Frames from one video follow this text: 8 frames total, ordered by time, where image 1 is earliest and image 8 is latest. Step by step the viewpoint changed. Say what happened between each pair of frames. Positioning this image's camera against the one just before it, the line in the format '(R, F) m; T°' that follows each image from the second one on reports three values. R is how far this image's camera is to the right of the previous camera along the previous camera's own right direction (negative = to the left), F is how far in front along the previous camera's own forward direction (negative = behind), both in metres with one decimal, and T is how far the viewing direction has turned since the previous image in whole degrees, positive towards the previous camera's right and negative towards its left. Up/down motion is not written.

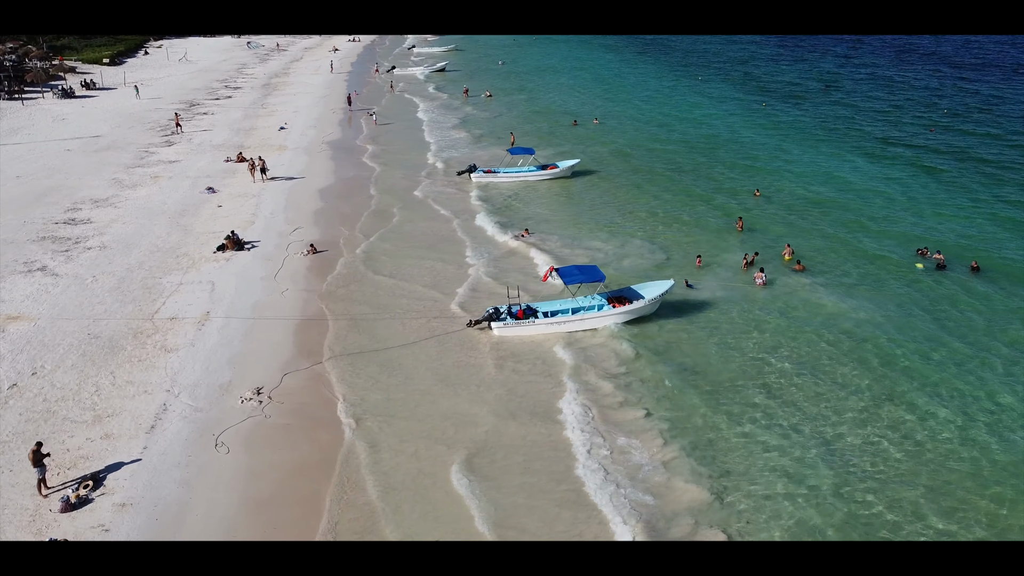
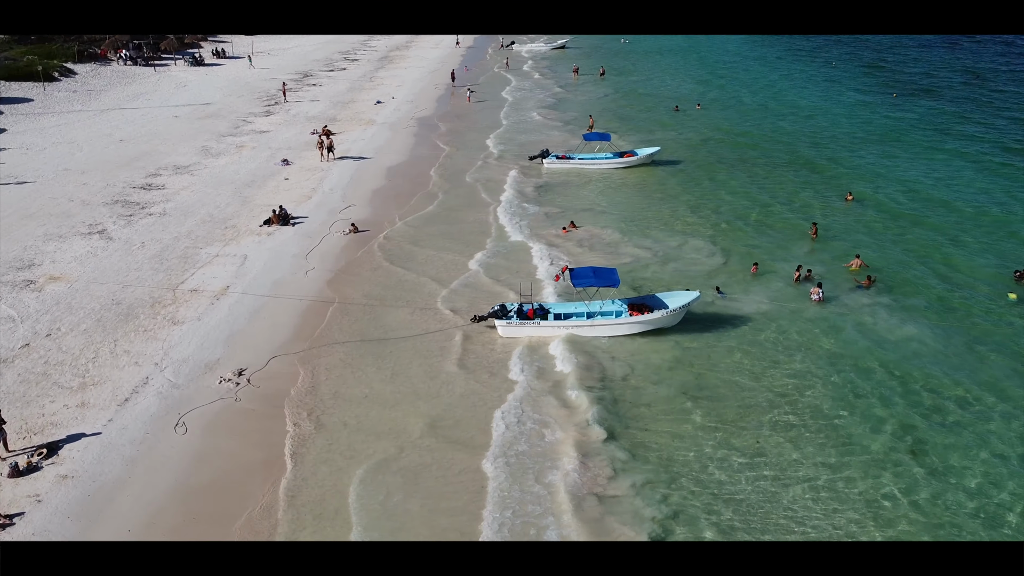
(+3.9, +1.7) m; -10°
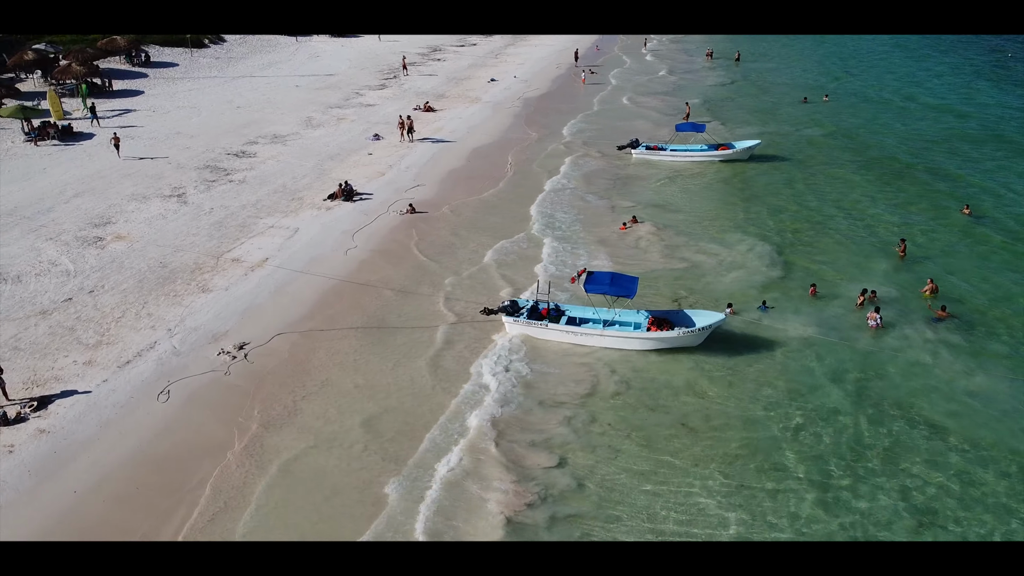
(+4.0, +1.5) m; -11°
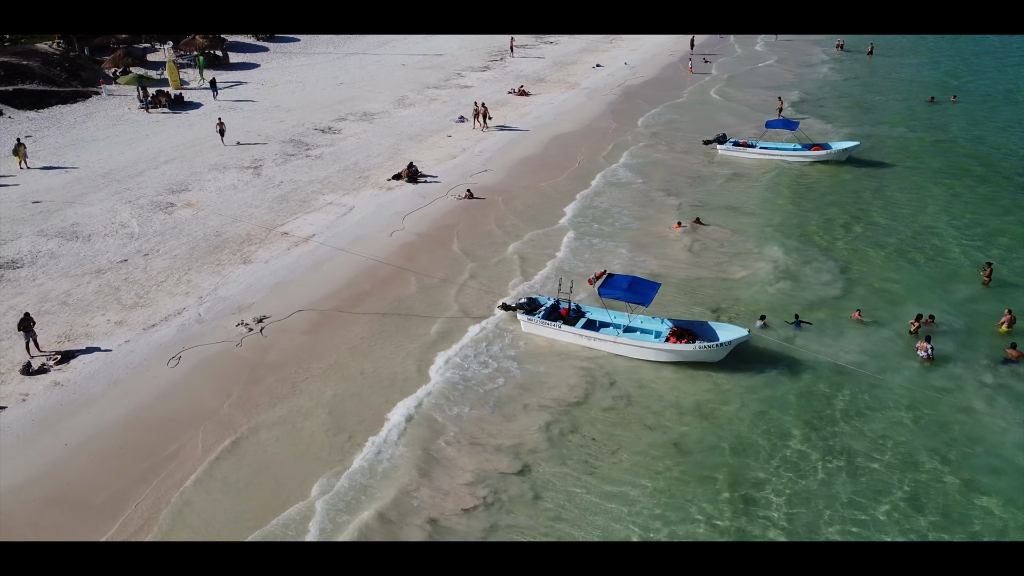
(+3.2, +1.0) m; -10°
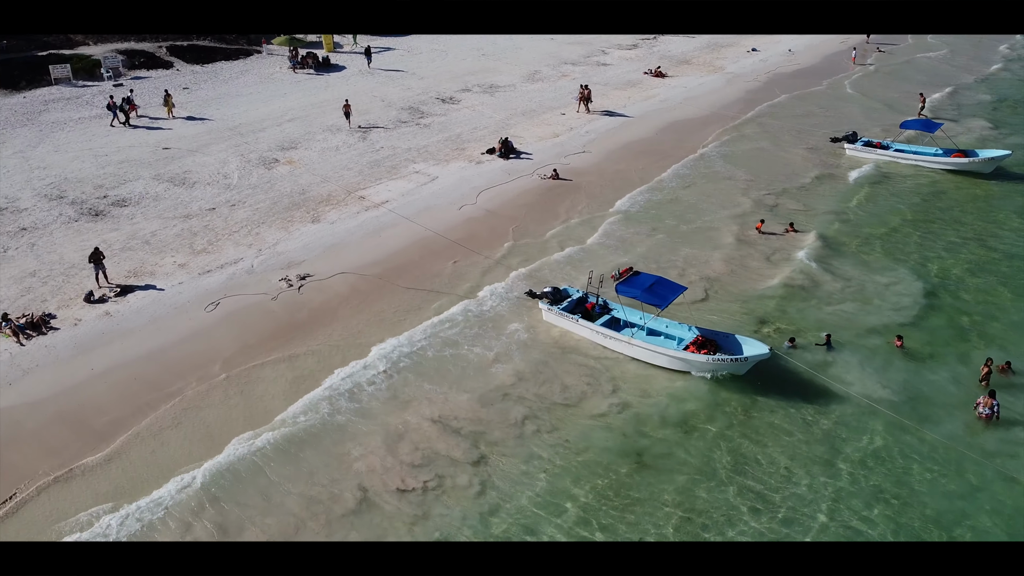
(+4.2, +1.1) m; -13°
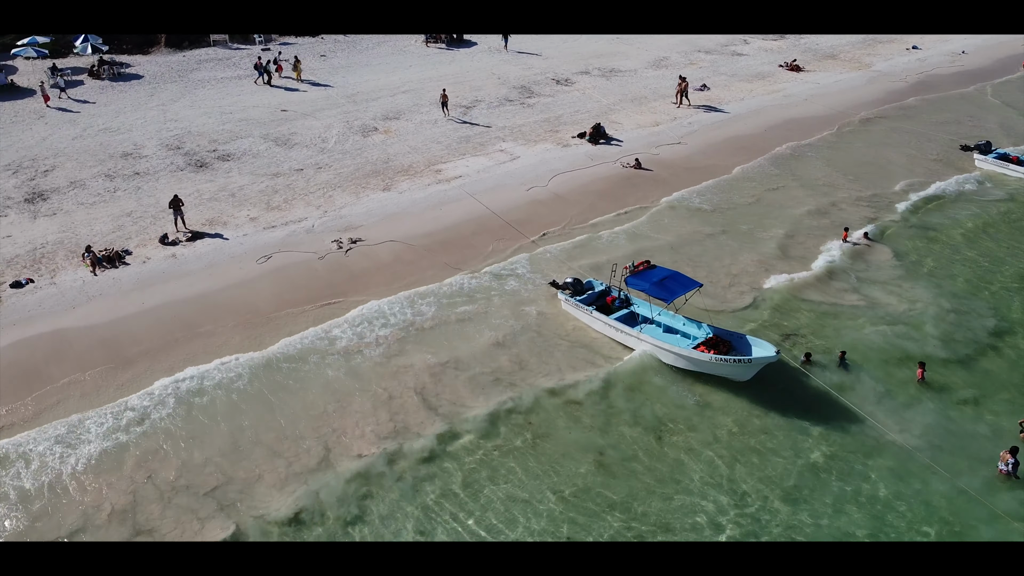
(+3.7, +0.6) m; -12°
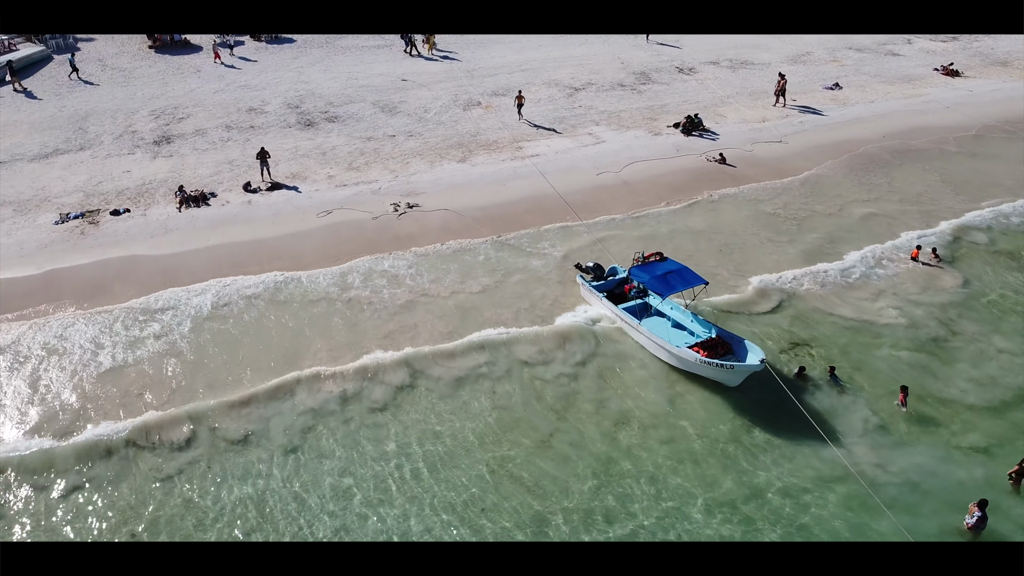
(+4.1, +0.4) m; -13°
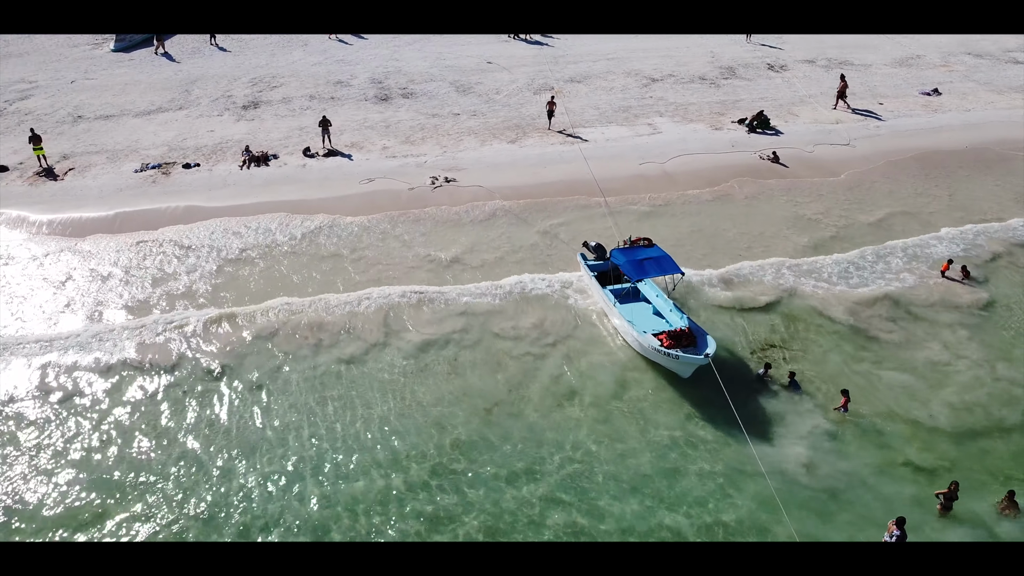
(+3.6, -0.1) m; -10°
